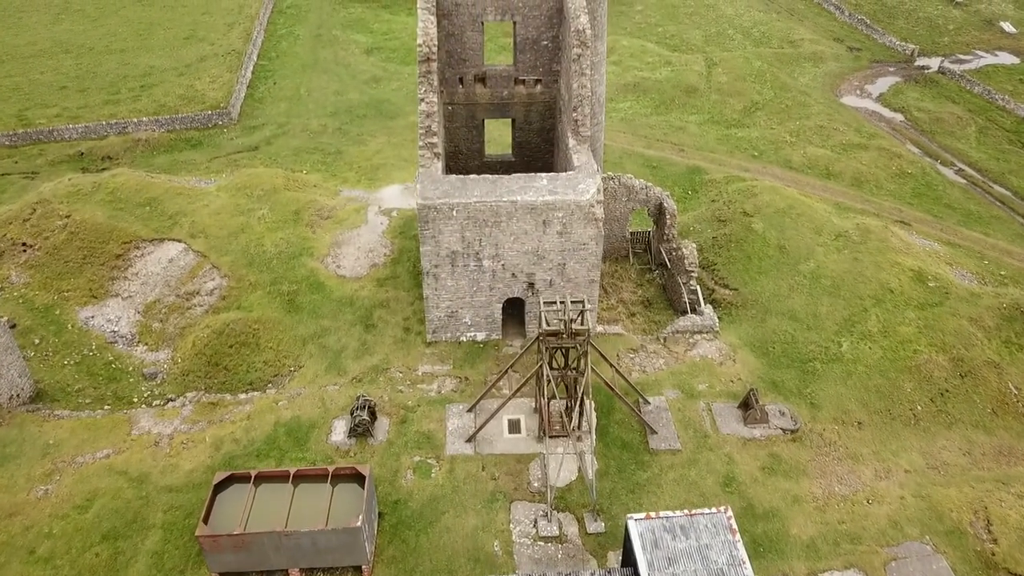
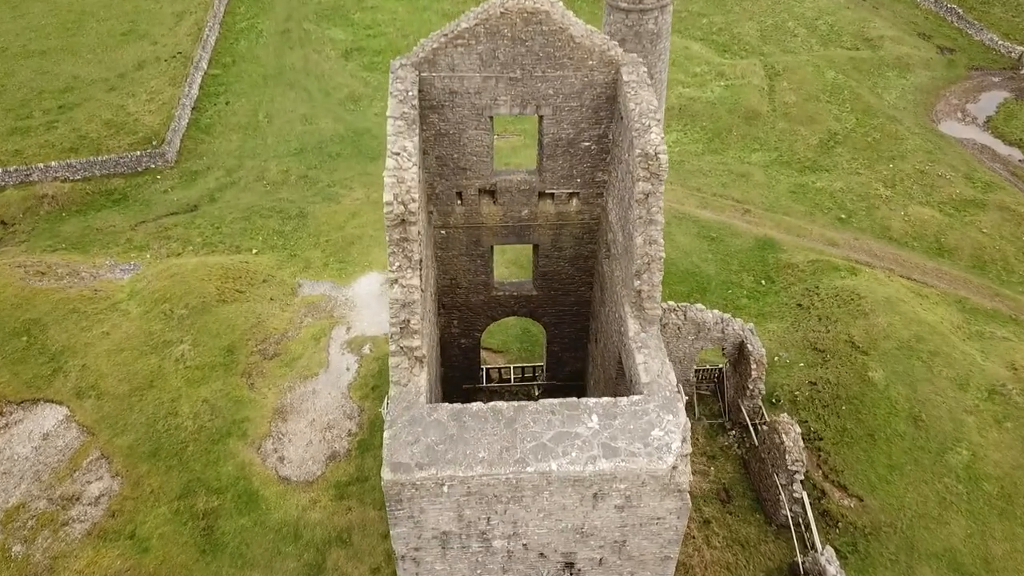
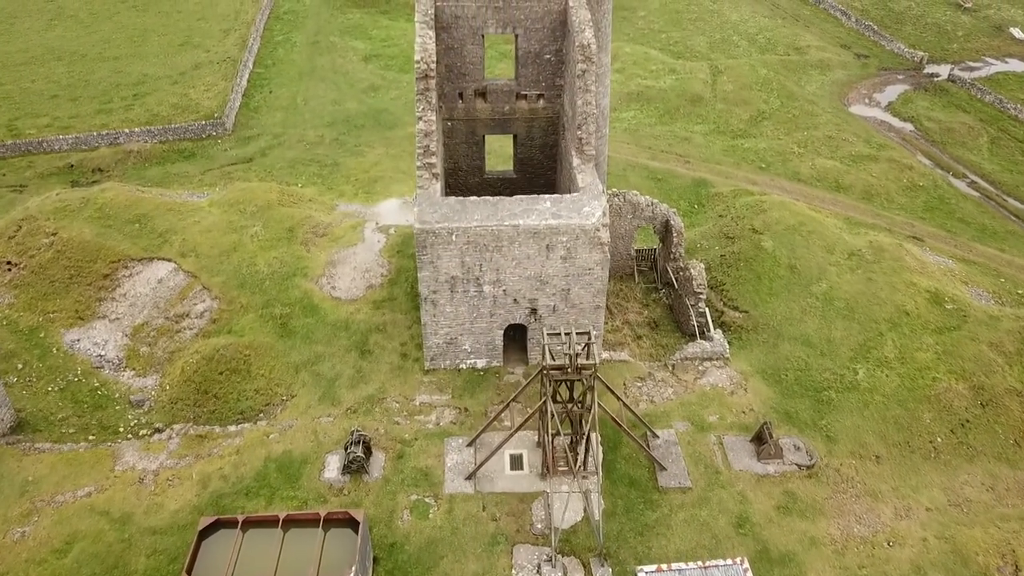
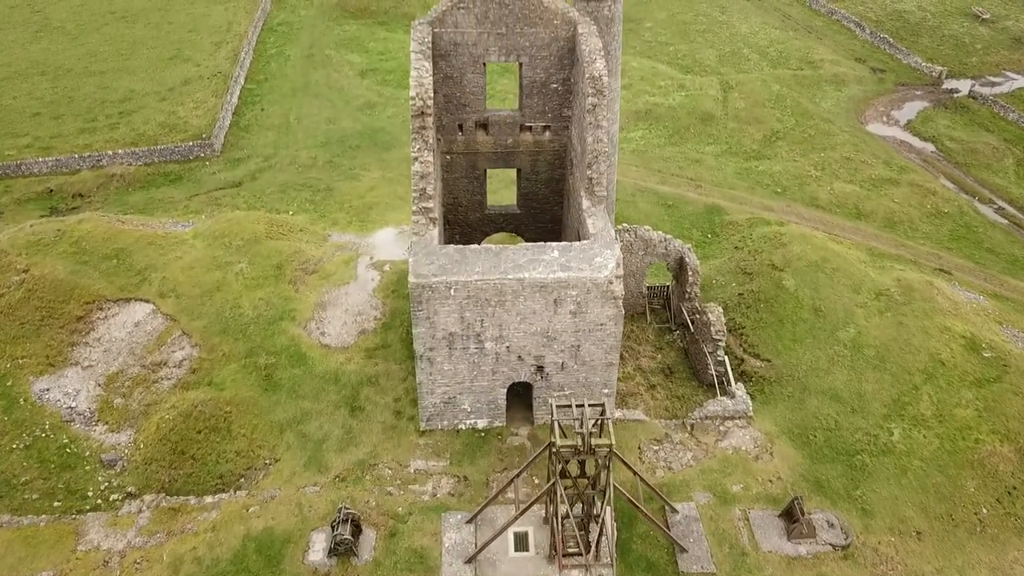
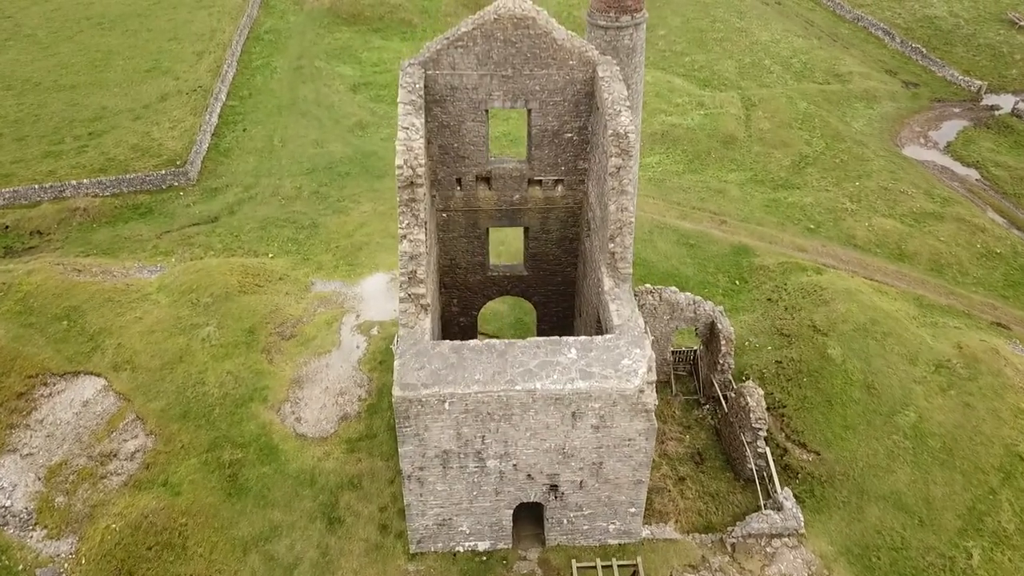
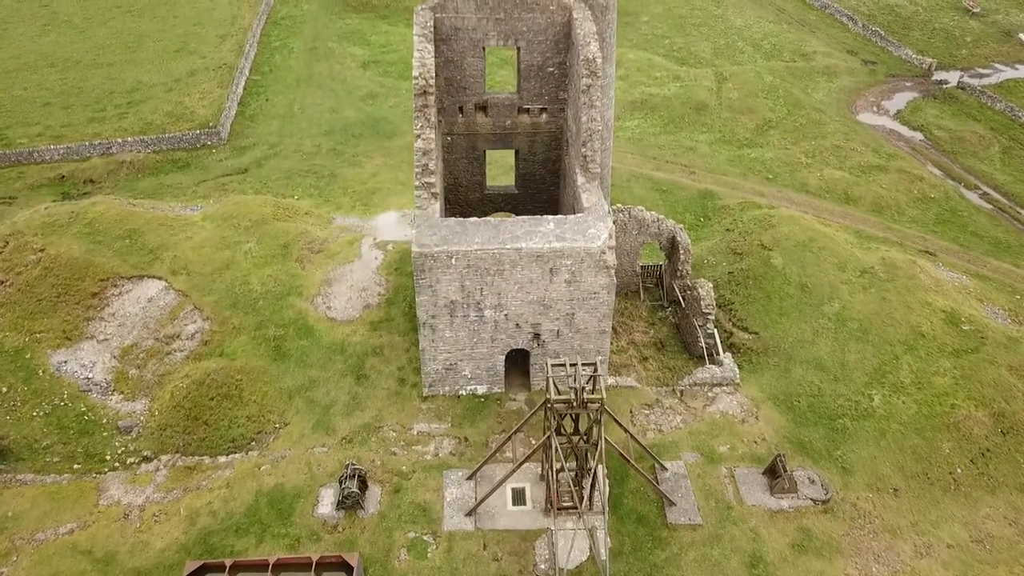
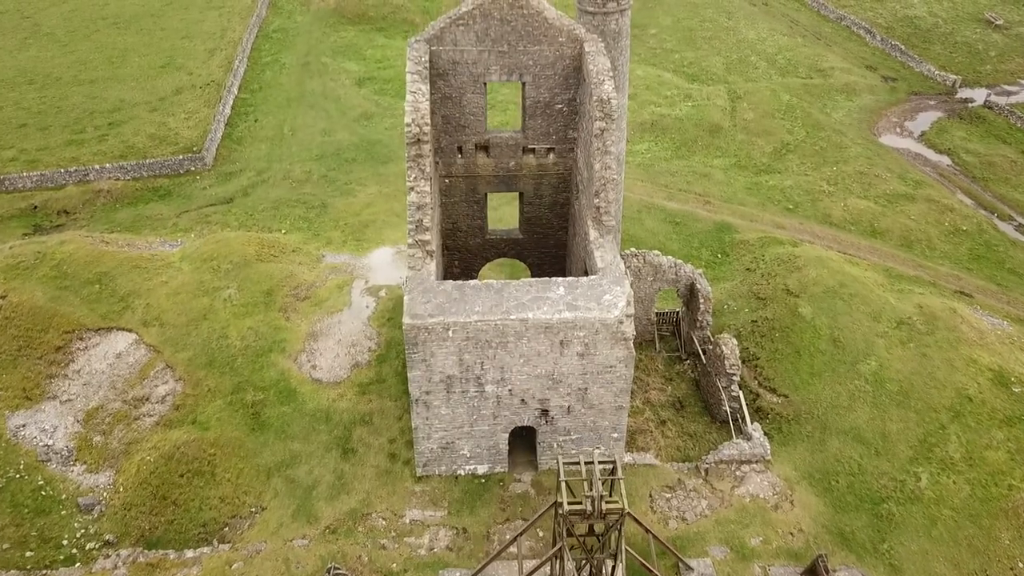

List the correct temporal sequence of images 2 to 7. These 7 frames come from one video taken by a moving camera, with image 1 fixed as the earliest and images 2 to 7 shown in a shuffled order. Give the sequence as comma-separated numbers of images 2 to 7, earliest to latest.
3, 6, 4, 7, 5, 2
